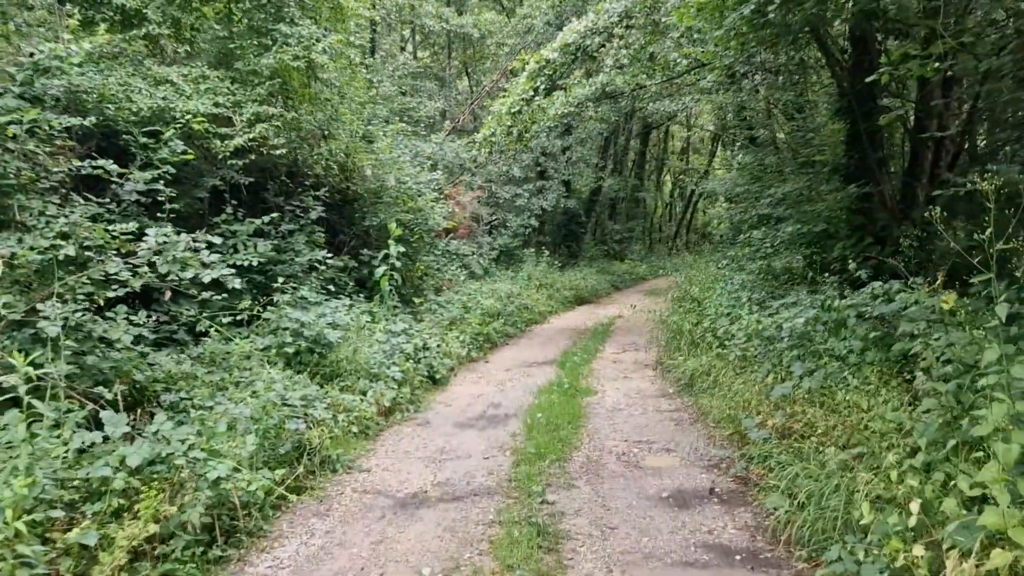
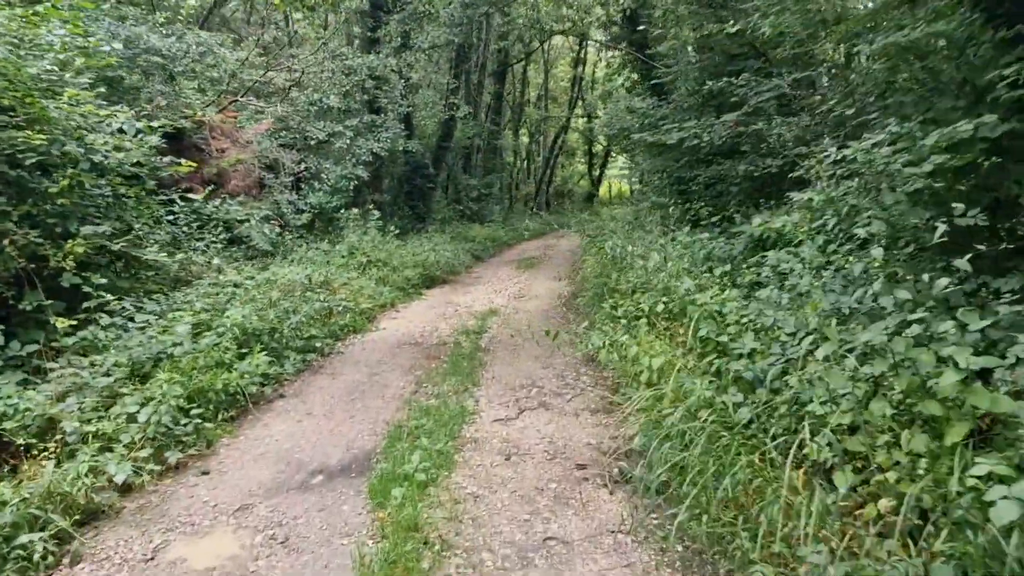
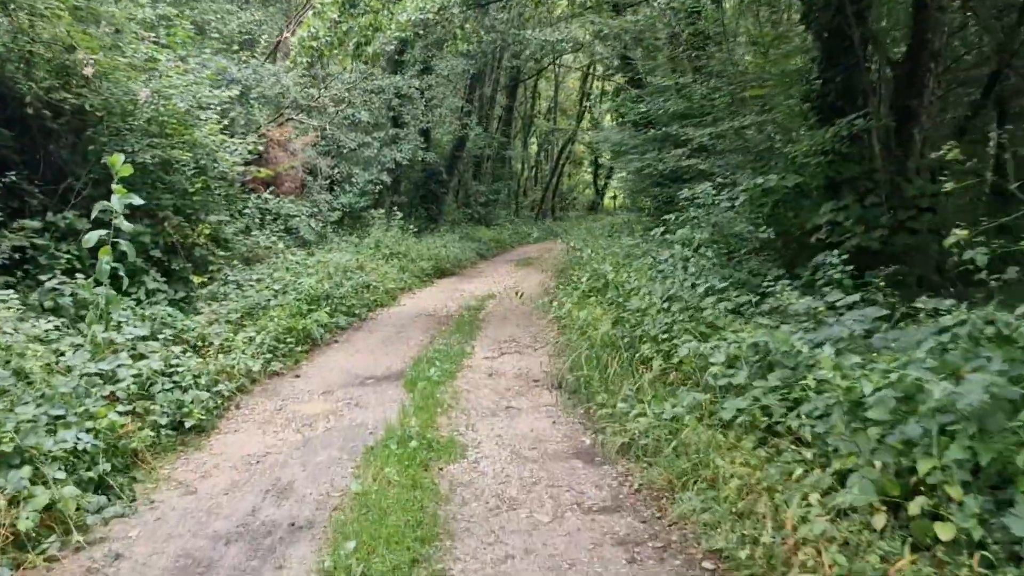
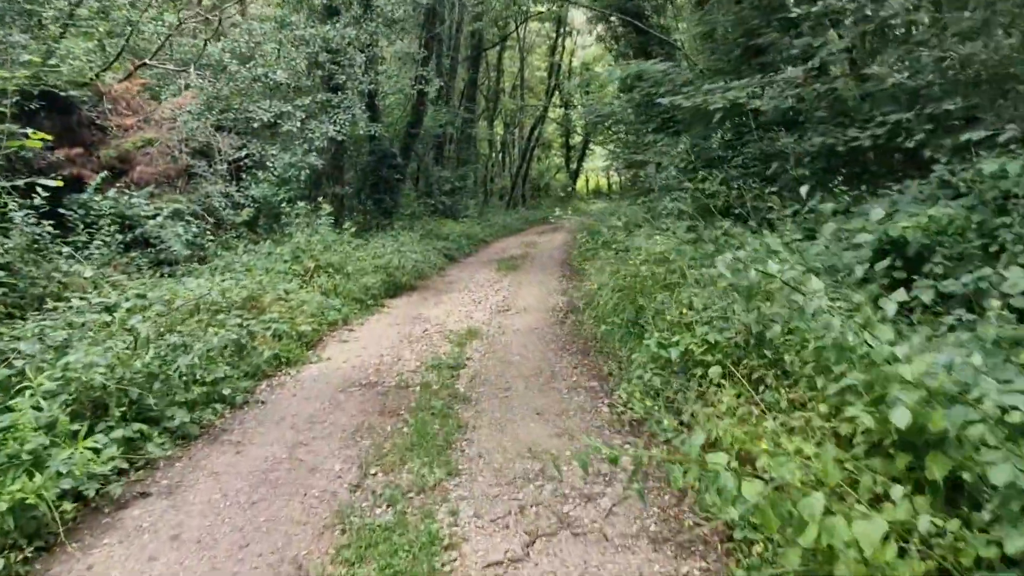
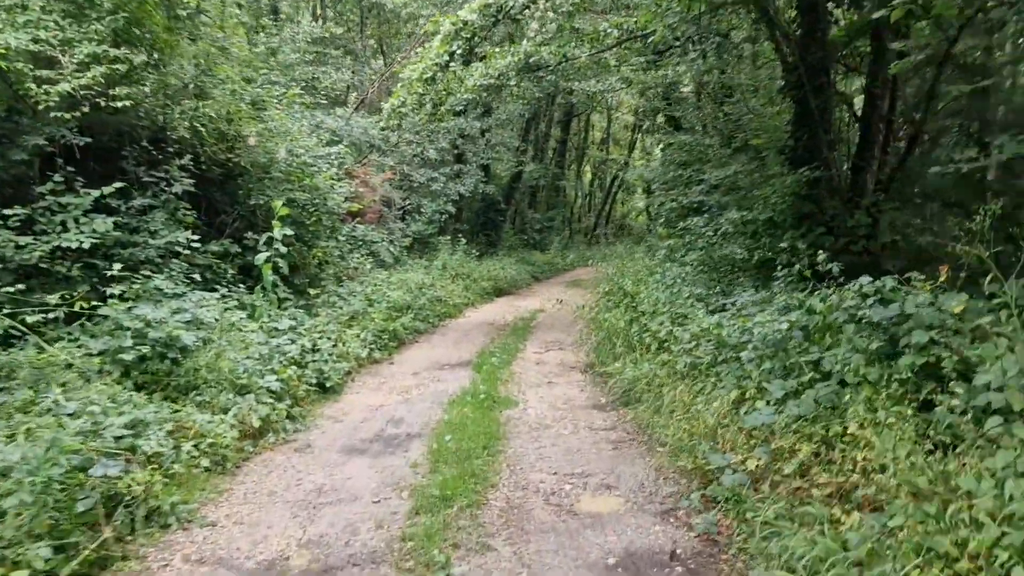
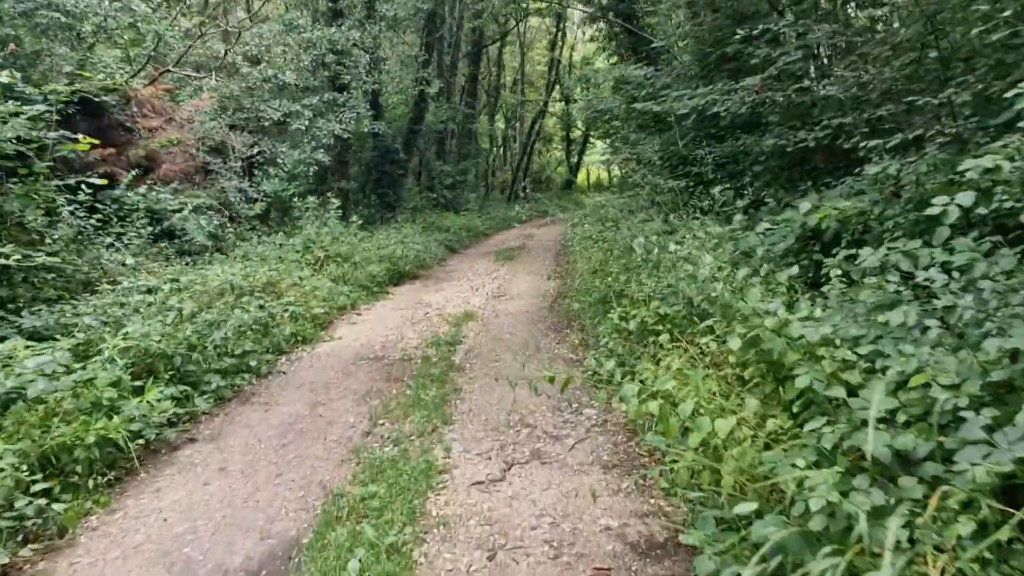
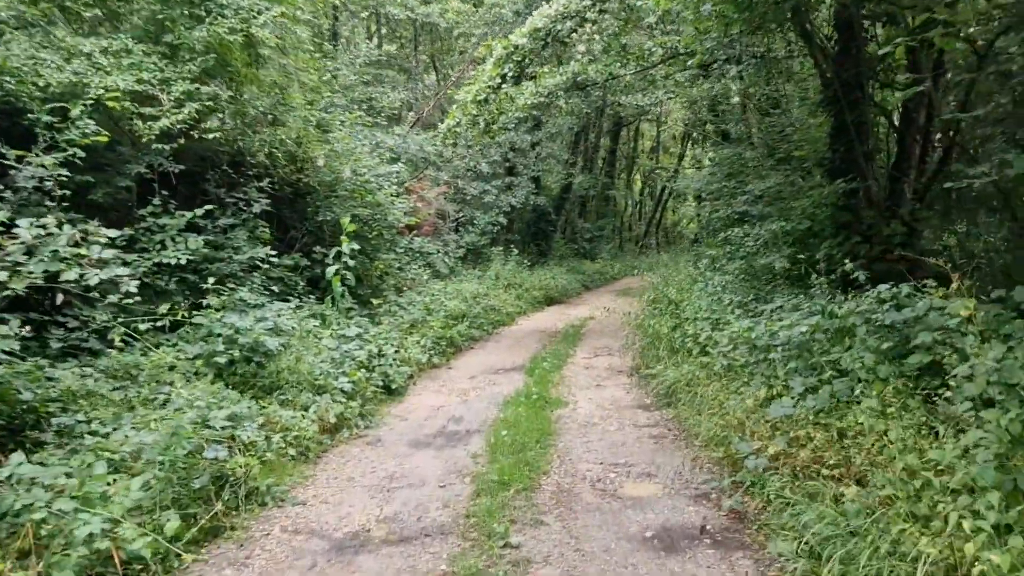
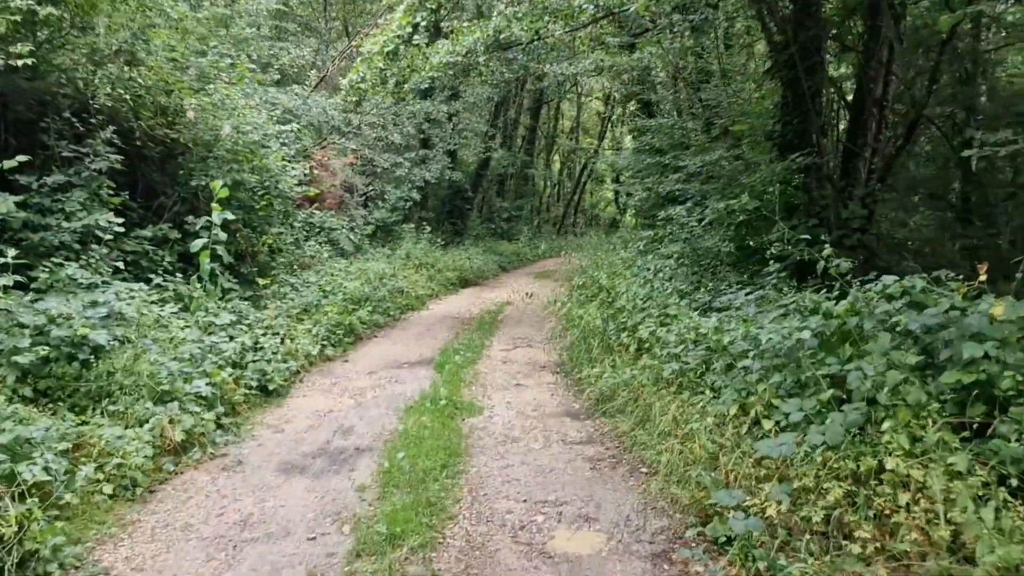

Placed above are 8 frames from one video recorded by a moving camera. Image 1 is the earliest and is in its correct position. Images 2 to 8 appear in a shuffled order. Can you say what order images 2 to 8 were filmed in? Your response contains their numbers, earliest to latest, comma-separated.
7, 5, 8, 3, 2, 6, 4
